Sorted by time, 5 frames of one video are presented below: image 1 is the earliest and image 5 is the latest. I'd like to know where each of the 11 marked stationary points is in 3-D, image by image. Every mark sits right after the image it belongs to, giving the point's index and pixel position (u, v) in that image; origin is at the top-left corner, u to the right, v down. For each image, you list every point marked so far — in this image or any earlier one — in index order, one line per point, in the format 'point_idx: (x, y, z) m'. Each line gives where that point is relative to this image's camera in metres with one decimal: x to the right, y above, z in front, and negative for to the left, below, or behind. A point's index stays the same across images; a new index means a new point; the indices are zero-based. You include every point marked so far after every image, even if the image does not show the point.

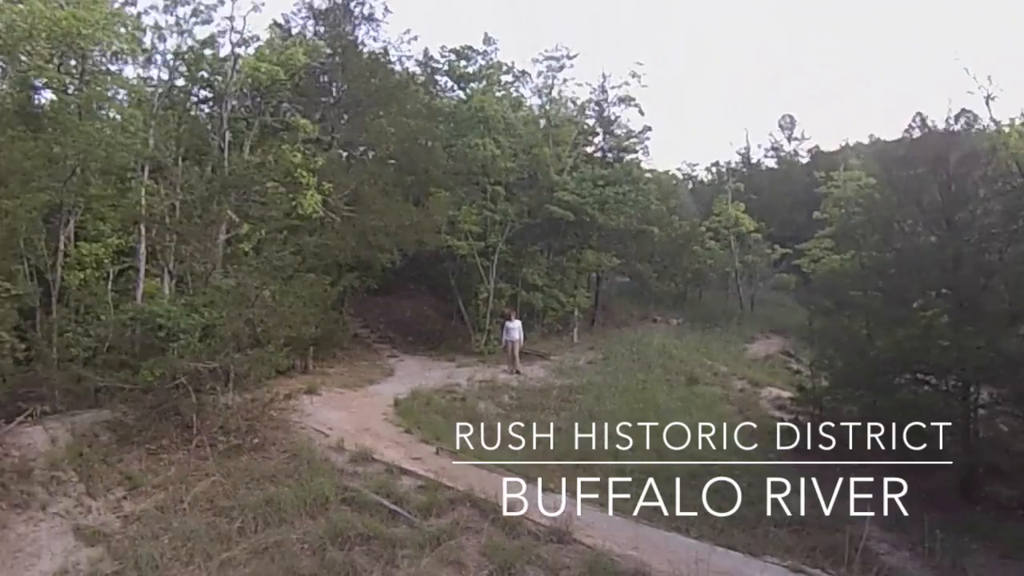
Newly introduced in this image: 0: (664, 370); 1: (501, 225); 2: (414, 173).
0: (+3.0, -1.7, +16.1) m
1: (-0.3, +1.4, +18.5) m
2: (-2.0, +2.5, +17.8) m
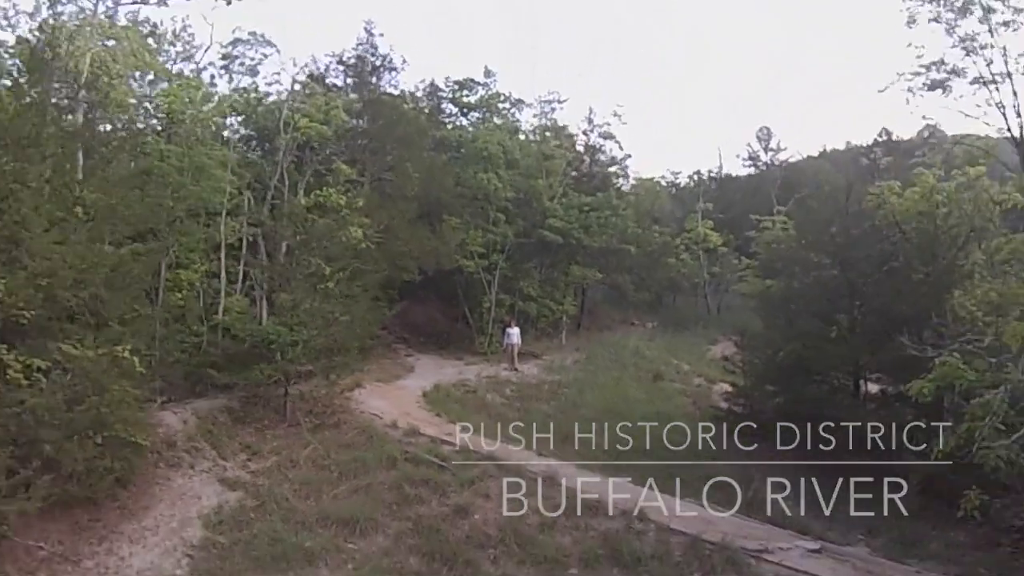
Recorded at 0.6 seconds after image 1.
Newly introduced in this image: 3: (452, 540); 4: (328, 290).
0: (+2.9, -2.0, +19.6) m
1: (-0.3, +1.1, +21.9) m
2: (-2.1, +2.2, +21.1) m
3: (-0.6, -3.4, +11.2) m
4: (-3.1, -0.4, +14.1) m
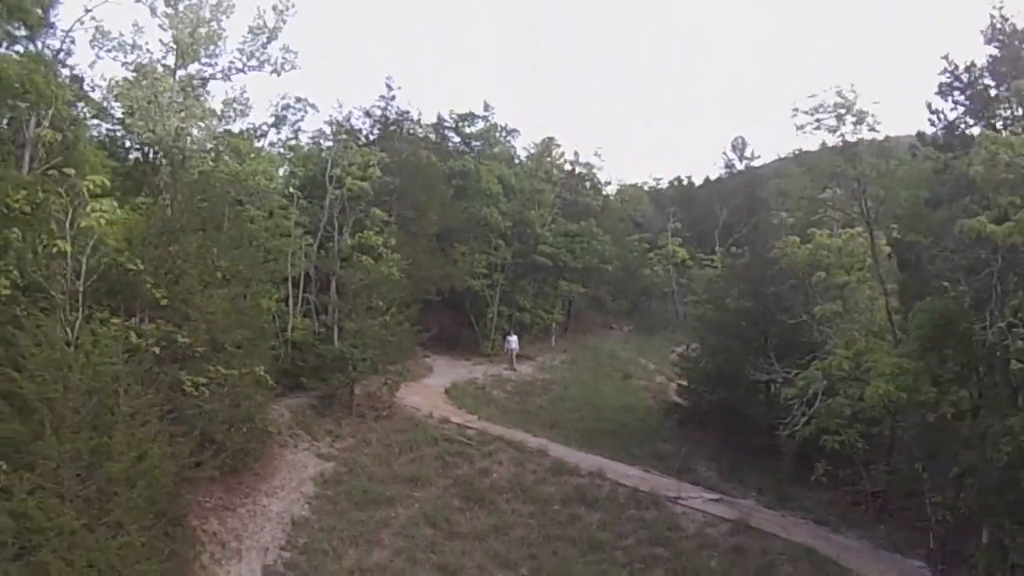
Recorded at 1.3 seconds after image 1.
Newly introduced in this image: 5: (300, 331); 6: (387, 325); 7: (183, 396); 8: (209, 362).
0: (+2.9, -2.5, +24.6) m
1: (-0.4, +0.7, +26.8) m
2: (-2.1, +1.7, +26.0) m
3: (-0.6, -4.0, +16.2) m
4: (-3.1, -1.0, +19.0) m
5: (-5.0, -1.1, +19.2) m
6: (-3.0, -1.2, +19.0) m
7: (-5.6, -2.0, +14.0) m
8: (-5.6, -1.4, +14.8) m
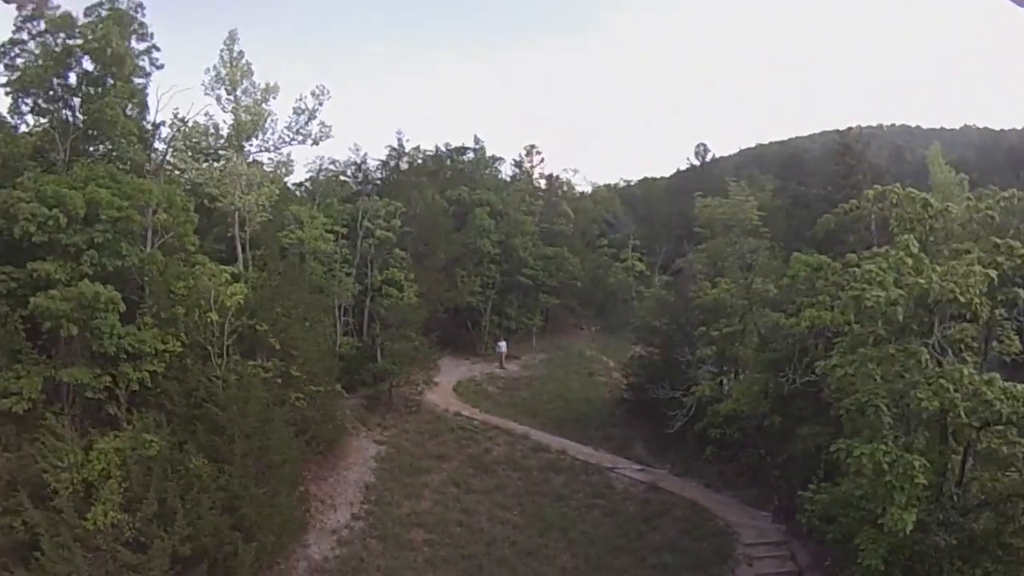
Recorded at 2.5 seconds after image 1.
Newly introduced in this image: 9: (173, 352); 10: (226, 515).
0: (+2.5, -3.1, +32.3) m
1: (-0.9, 0.0, +34.3) m
2: (-2.6, +1.1, +33.4) m
3: (-0.8, -5.2, +23.9) m
4: (-3.4, -2.1, +26.5) m
5: (-5.3, -2.1, +26.7) m
6: (-3.3, -2.2, +26.5) m
7: (-5.8, -3.3, +21.5) m
8: (-5.8, -2.7, +22.3) m
9: (-8.3, -1.5, +19.6) m
10: (-6.2, -5.0, +17.6) m
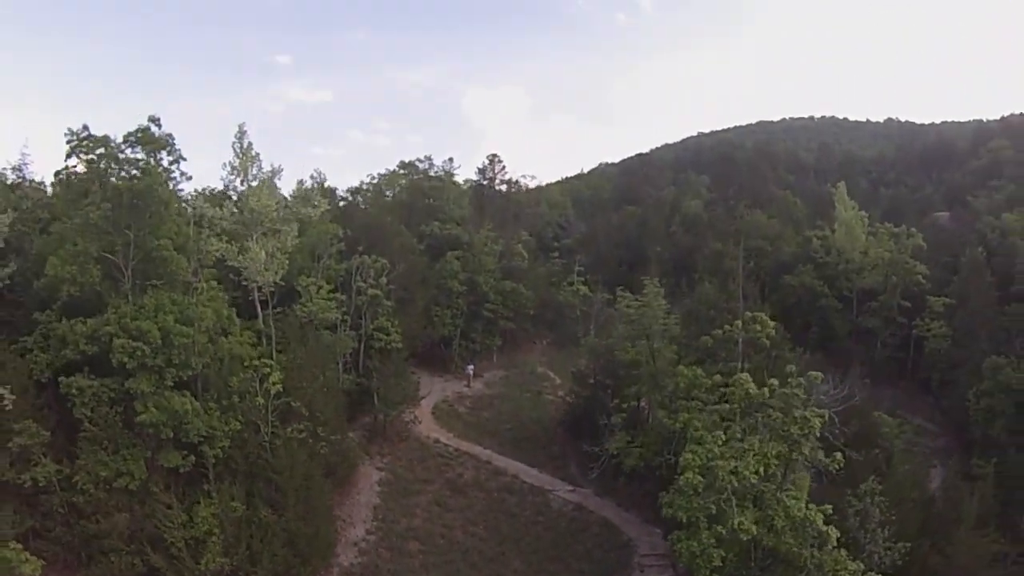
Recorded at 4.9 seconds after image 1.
0: (+0.8, -4.9, +40.6) m
1: (-2.7, -1.6, +42.1) m
2: (-4.4, -0.7, +41.0) m
3: (-2.1, -7.9, +32.3) m
4: (-4.9, -4.6, +34.5) m
5: (-6.8, -4.6, +34.6) m
6: (-4.8, -4.7, +34.5) m
7: (-7.1, -6.3, +29.5) m
8: (-7.1, -5.6, +30.3) m
9: (-9.5, -4.8, +27.4) m
10: (-7.3, -8.5, +25.8) m
